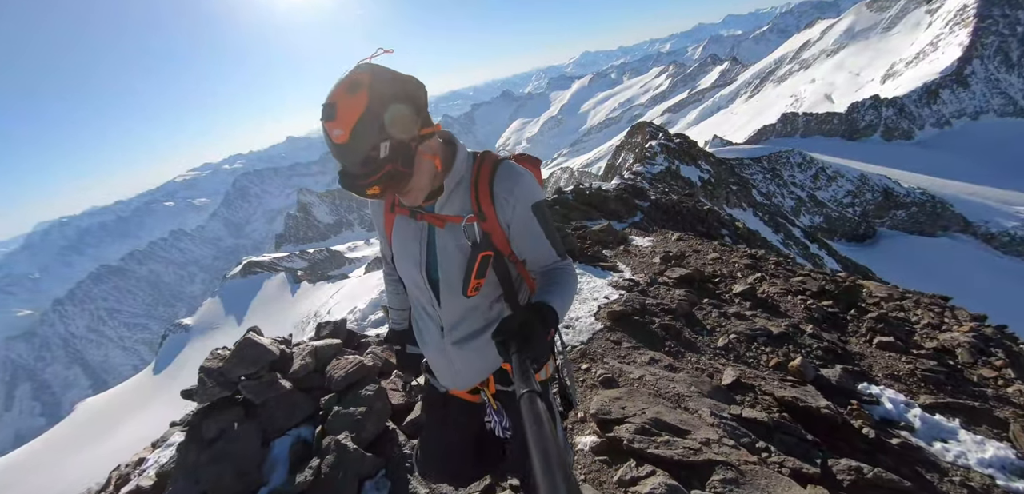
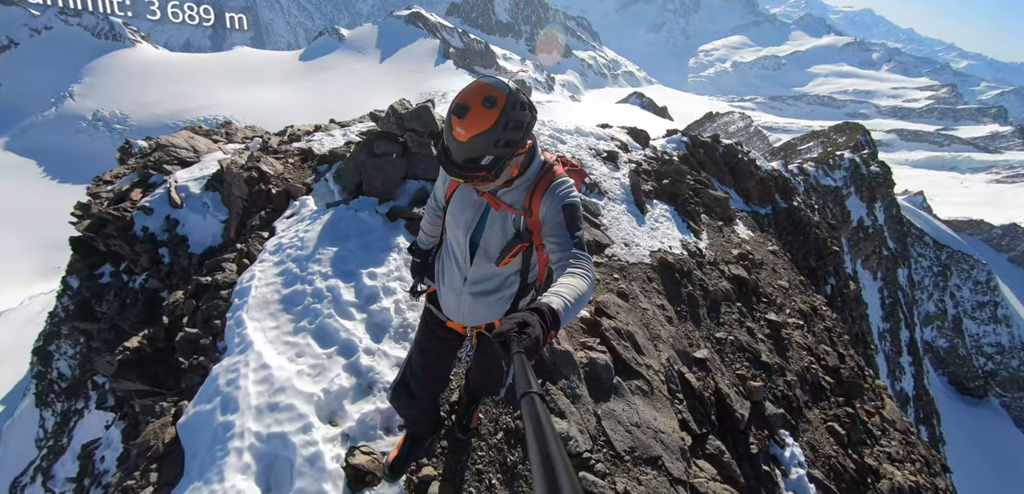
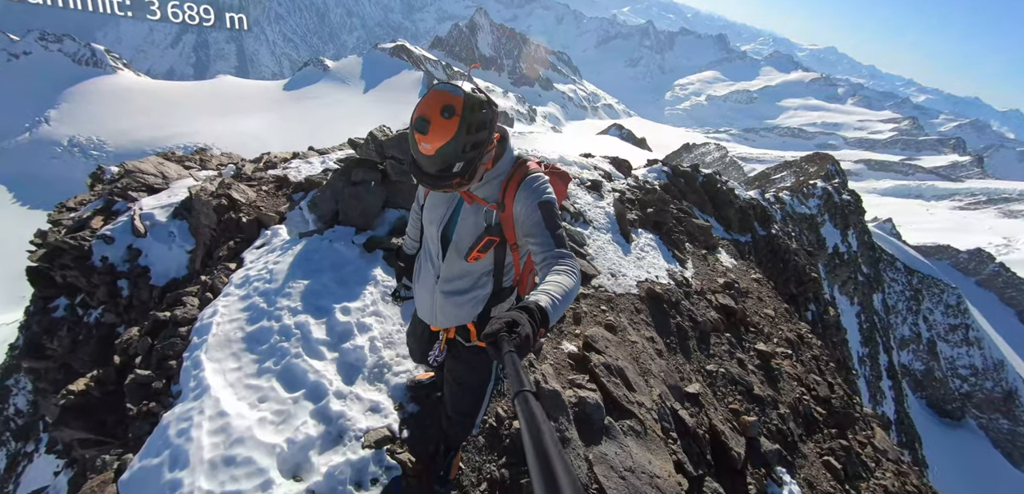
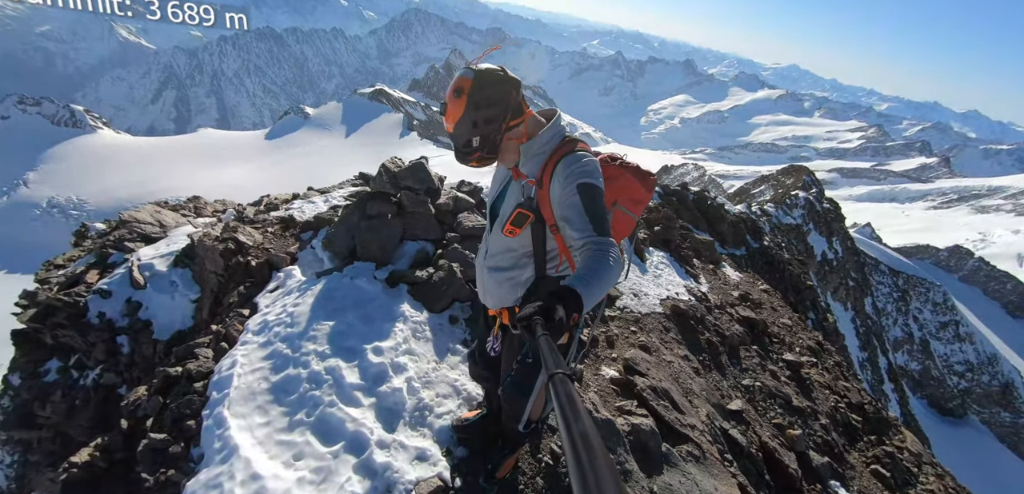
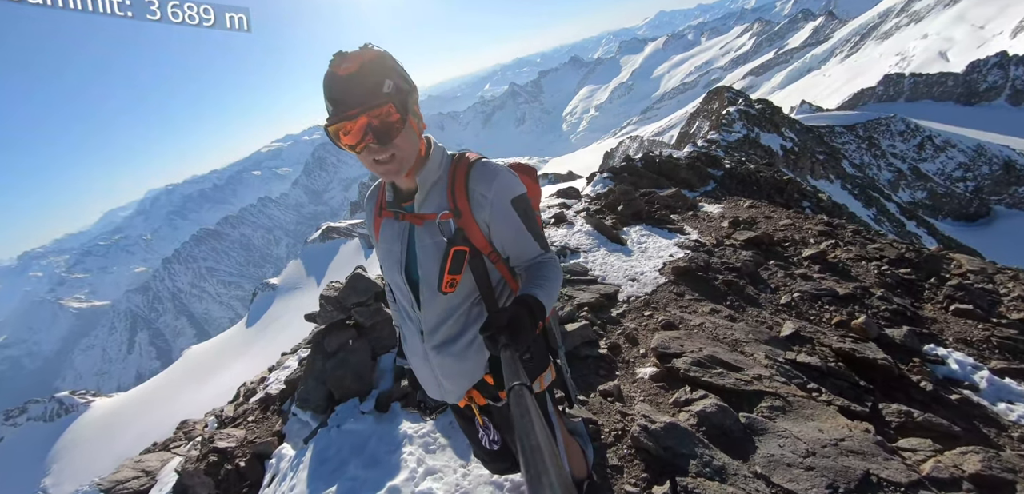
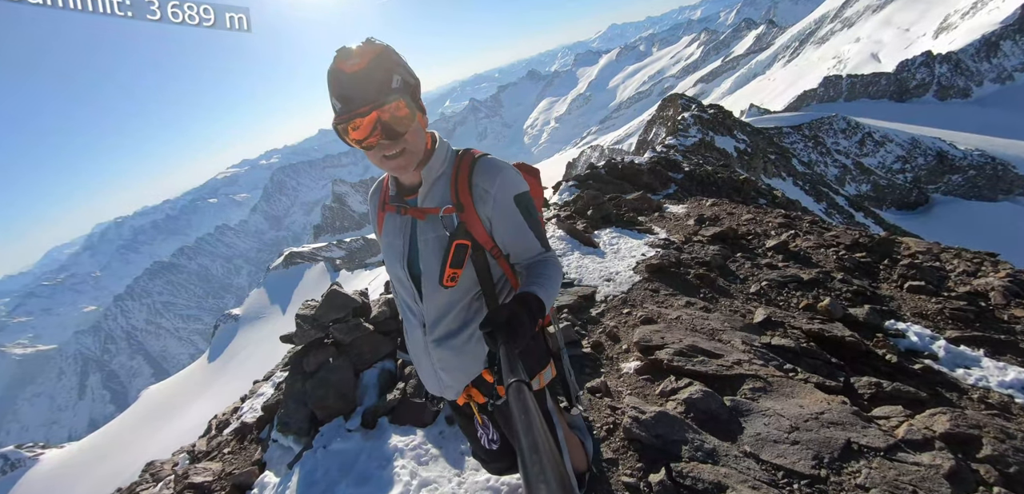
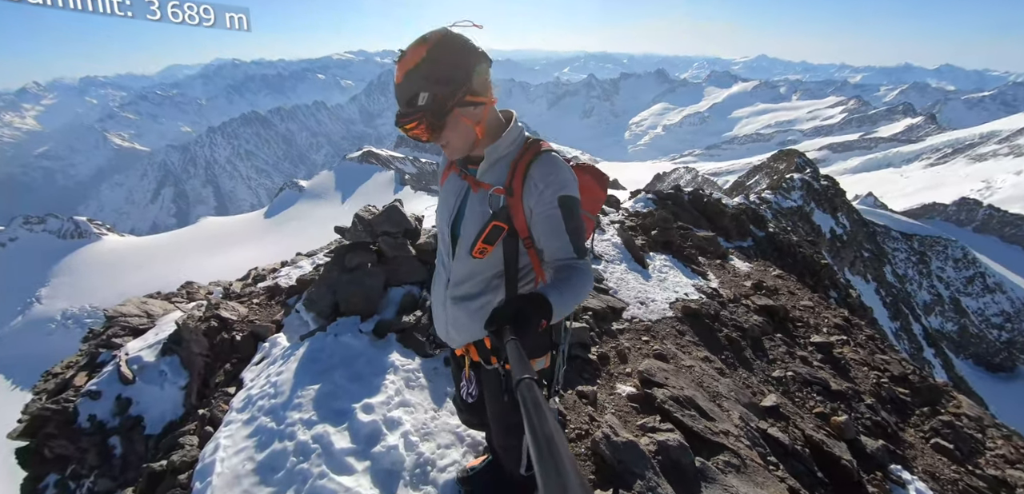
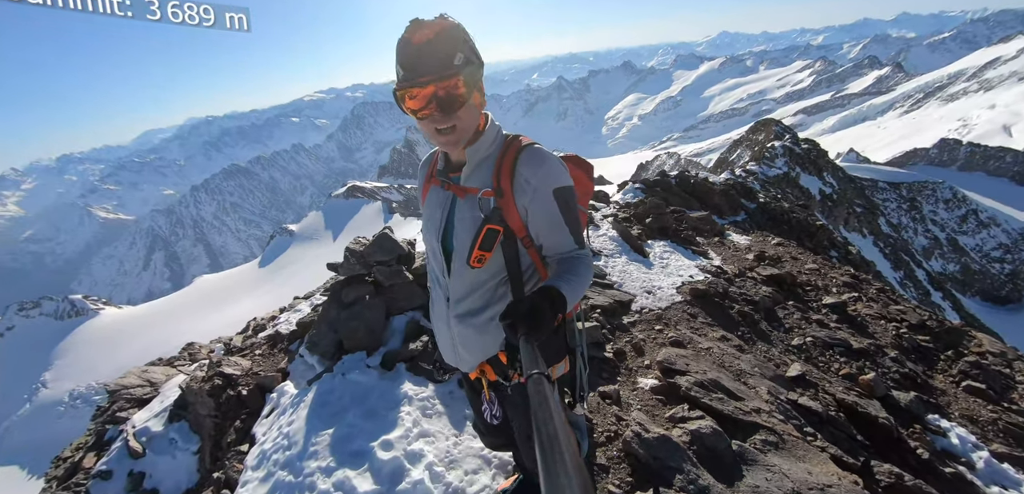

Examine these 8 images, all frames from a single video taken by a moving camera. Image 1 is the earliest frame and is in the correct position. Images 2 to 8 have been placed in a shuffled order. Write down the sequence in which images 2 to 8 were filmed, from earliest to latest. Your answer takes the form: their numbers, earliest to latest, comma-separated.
6, 5, 8, 7, 4, 3, 2
